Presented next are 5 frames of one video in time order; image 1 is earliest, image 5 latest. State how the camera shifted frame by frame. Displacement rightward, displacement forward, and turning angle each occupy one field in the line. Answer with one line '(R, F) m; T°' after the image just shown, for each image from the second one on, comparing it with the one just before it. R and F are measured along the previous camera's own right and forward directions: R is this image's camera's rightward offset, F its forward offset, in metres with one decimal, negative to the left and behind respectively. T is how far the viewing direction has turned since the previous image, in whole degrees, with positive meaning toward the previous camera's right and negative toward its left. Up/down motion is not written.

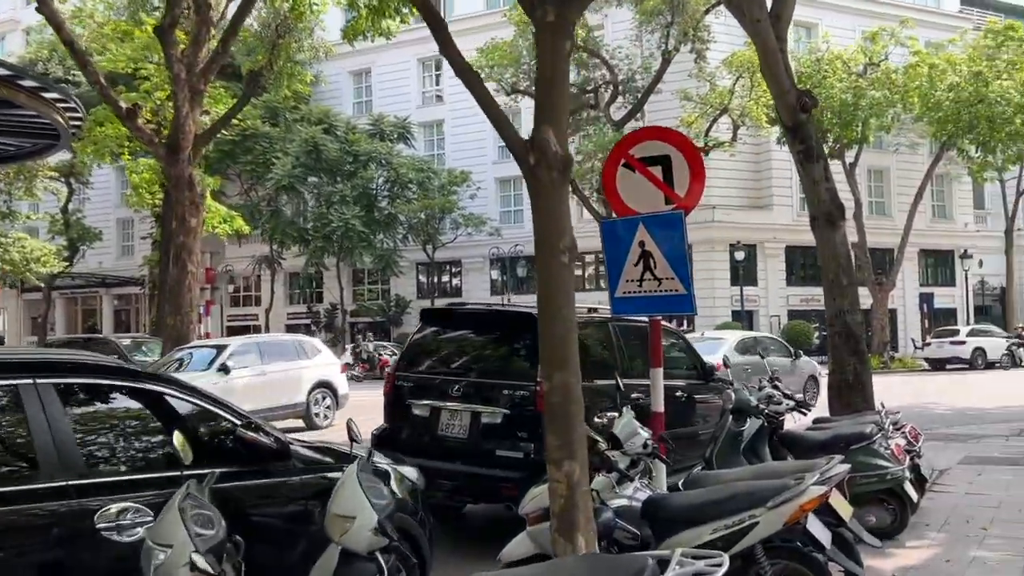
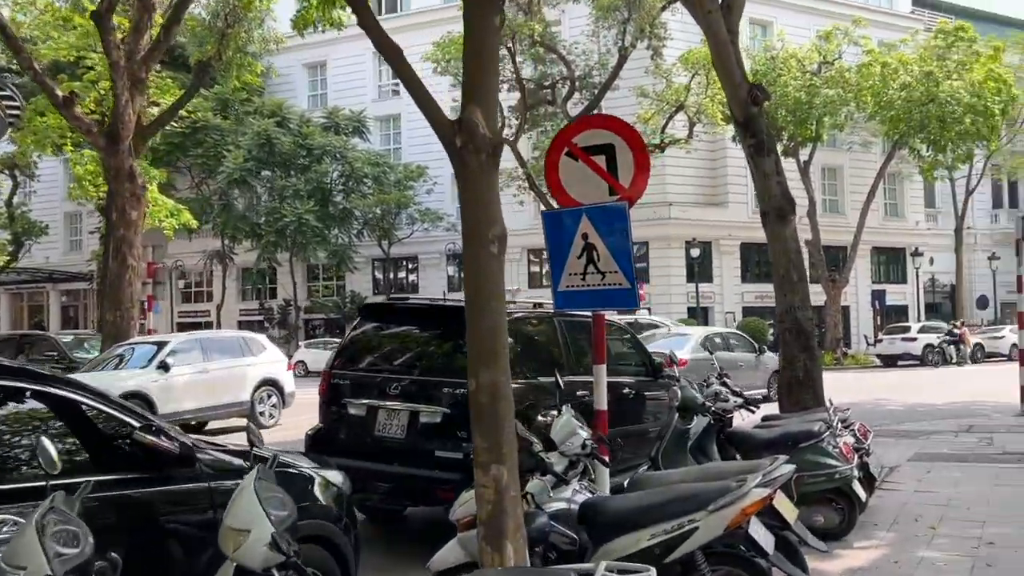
(+0.1, +0.2) m; +2°
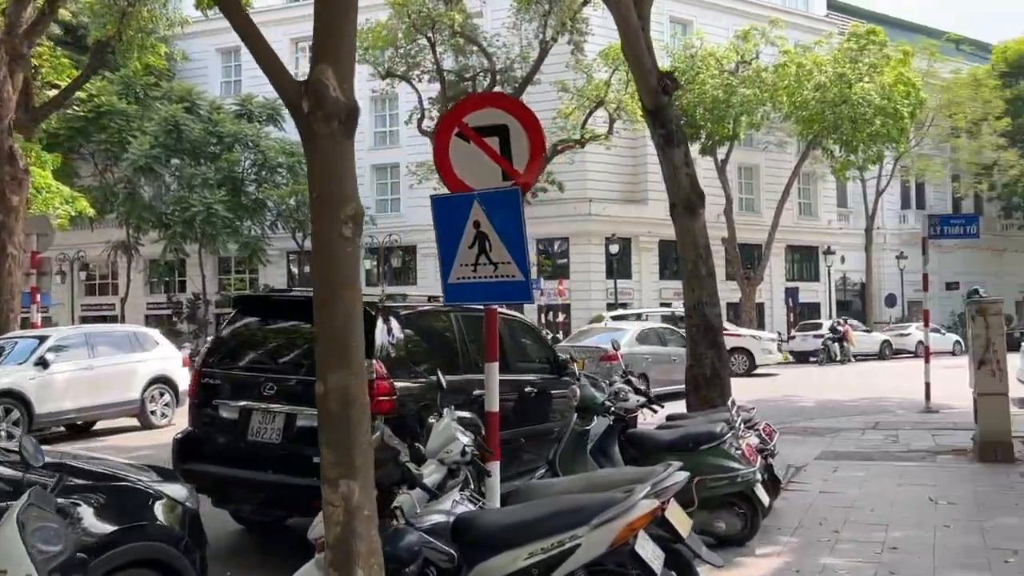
(+0.2, +0.4) m; +5°
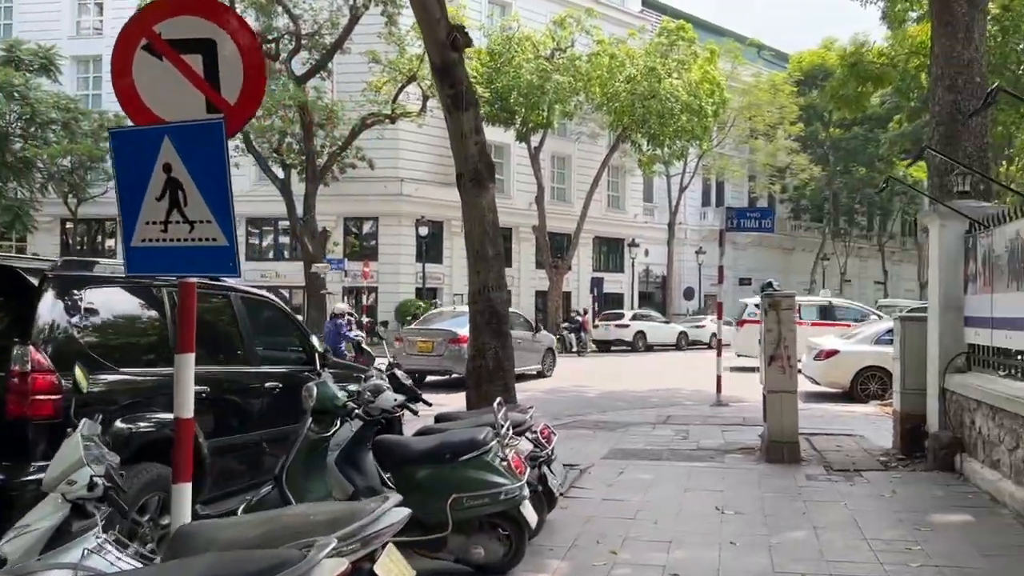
(+0.5, +1.0) m; +11°
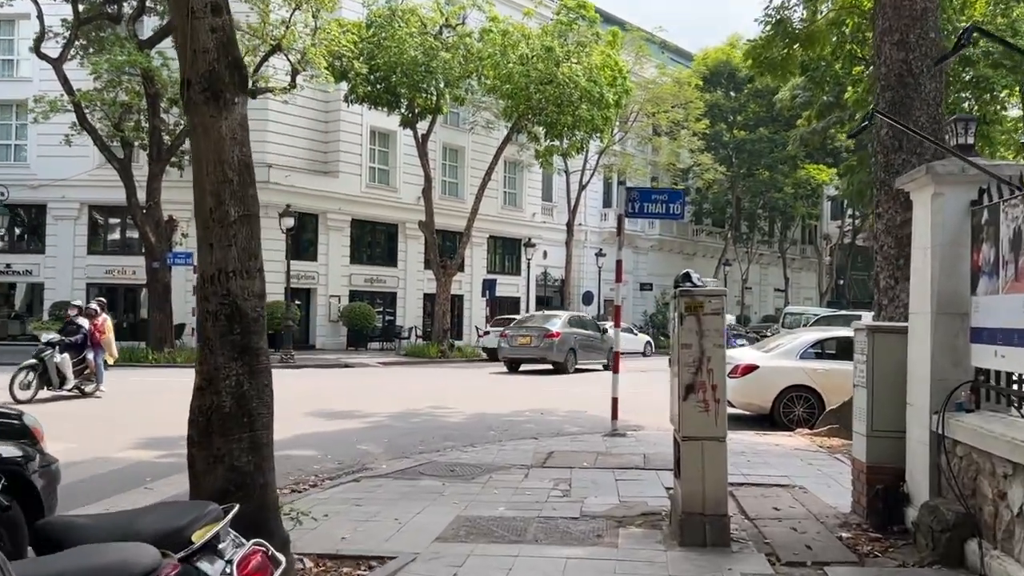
(+0.7, +2.9) m; +6°
